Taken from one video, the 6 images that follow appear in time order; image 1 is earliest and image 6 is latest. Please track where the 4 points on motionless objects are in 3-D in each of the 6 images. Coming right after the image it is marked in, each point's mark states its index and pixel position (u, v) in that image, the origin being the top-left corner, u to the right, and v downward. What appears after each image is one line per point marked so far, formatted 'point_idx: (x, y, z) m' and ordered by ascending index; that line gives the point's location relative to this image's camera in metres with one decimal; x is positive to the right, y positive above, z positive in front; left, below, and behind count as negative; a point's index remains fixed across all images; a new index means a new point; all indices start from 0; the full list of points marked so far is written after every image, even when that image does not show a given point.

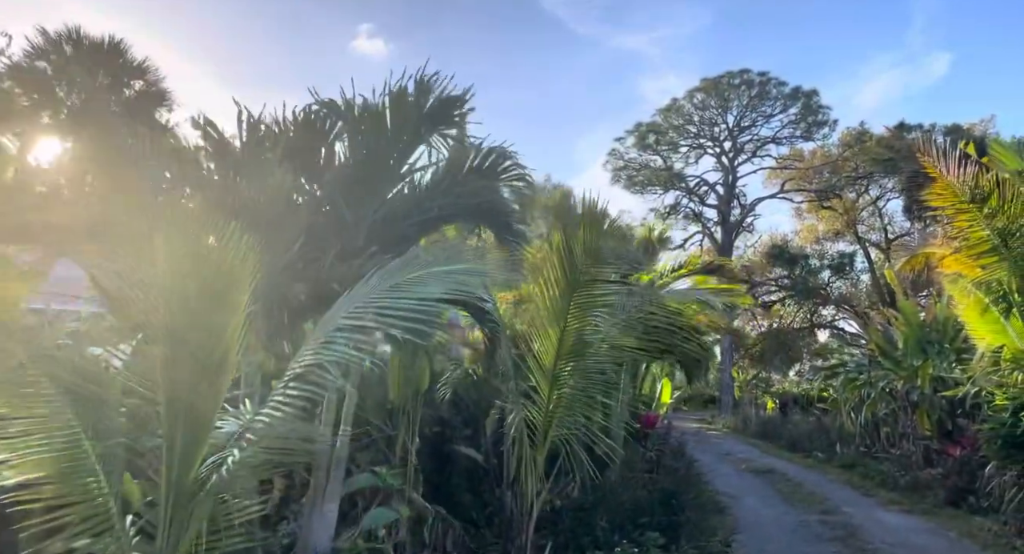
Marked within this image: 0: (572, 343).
0: (+0.4, -0.4, +4.5) m
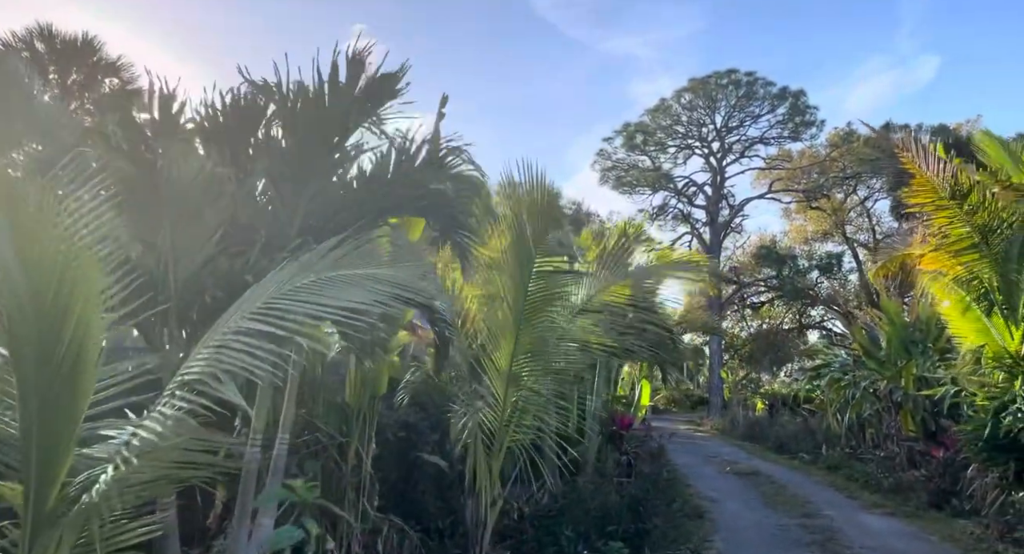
0: (+0.1, -0.4, +4.3) m
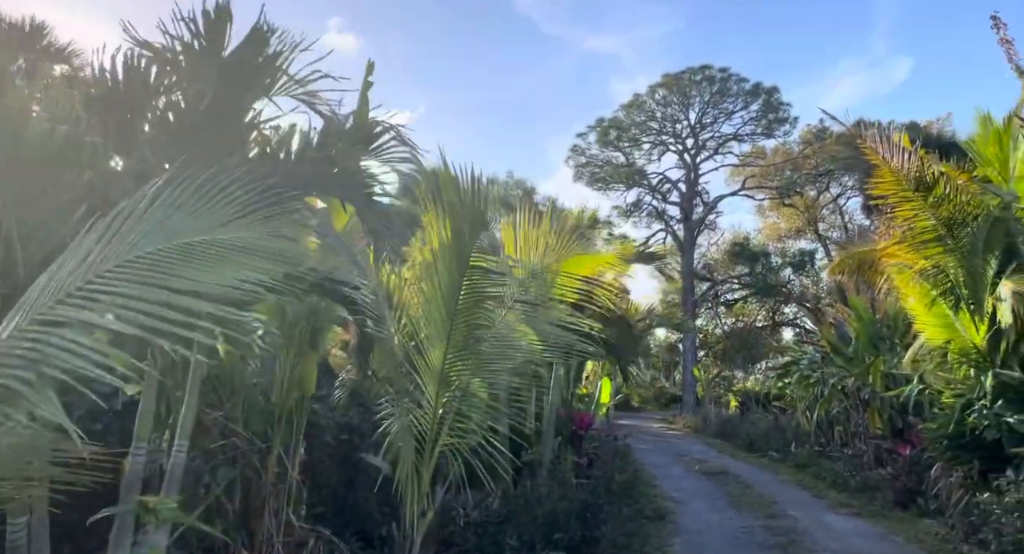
0: (-0.3, -0.3, +4.0) m
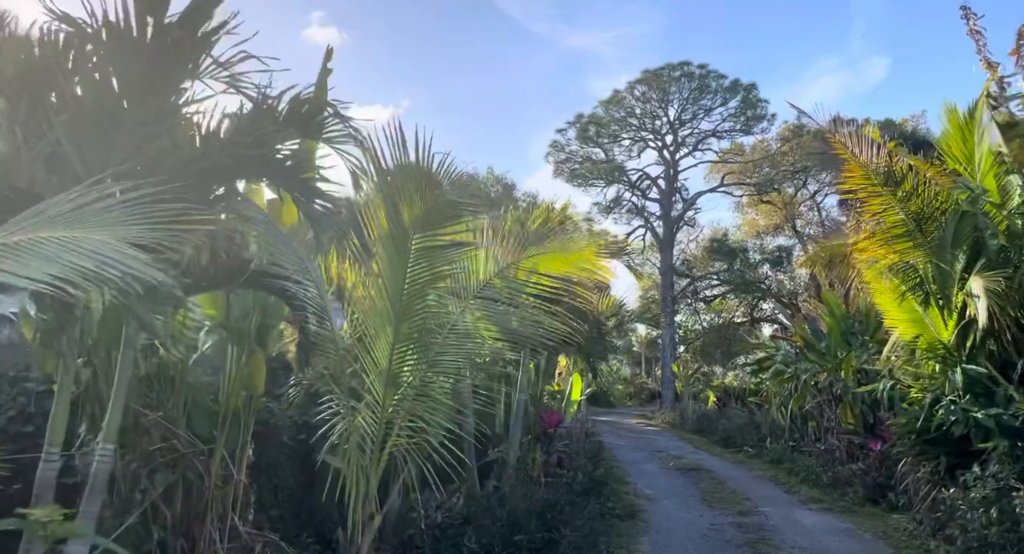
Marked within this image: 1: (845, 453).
0: (-0.6, -0.3, +3.8) m
1: (+5.2, -2.8, +10.5) m
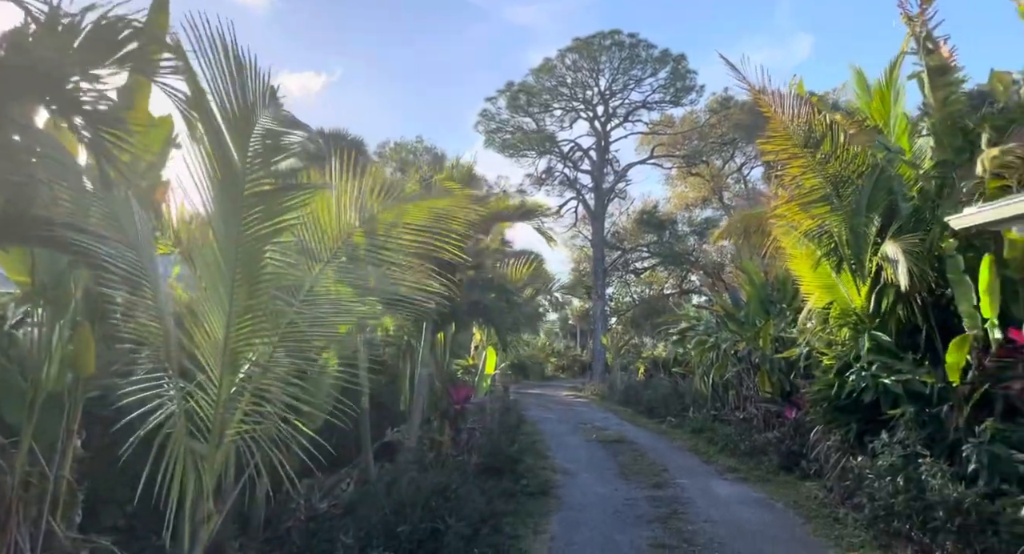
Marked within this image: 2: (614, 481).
0: (-1.3, -0.1, +3.2) m
1: (+3.9, -2.3, +10.5) m
2: (+1.3, -2.7, +8.7) m
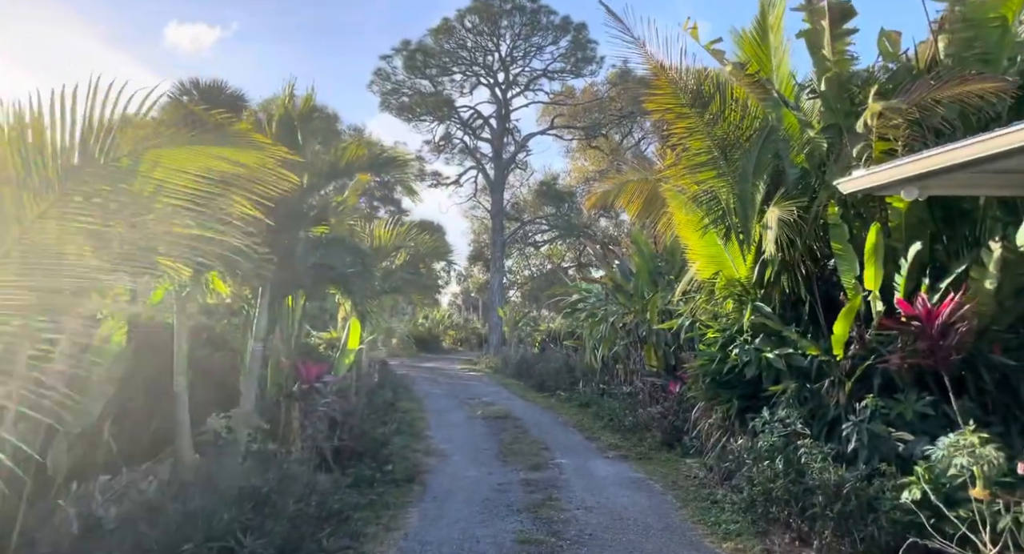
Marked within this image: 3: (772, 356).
0: (-2.0, +0.1, +2.1) m
1: (+2.1, -1.8, +10.2) m
2: (-0.3, -2.2, +8.1) m
3: (+2.4, -0.7, +6.2) m
